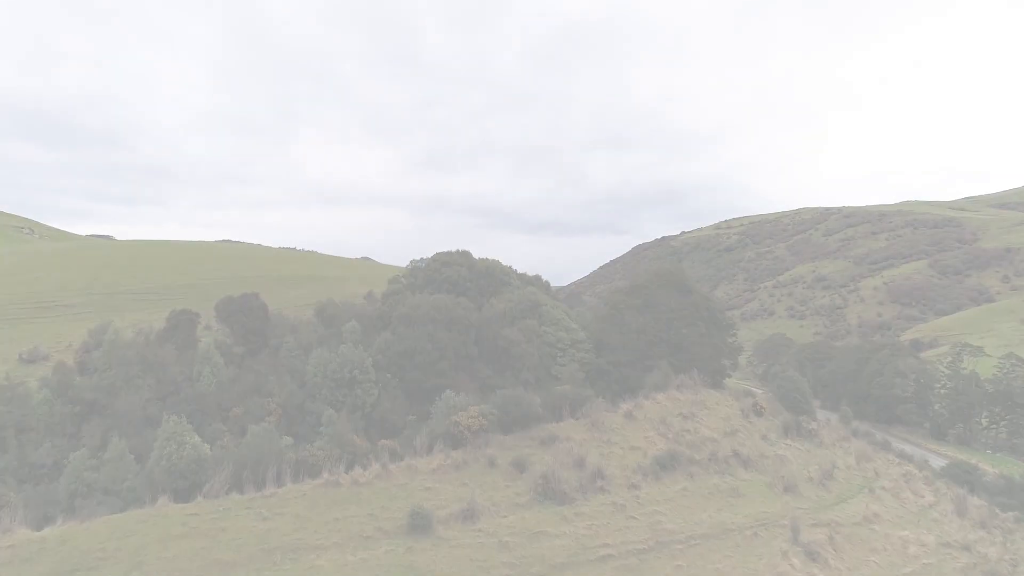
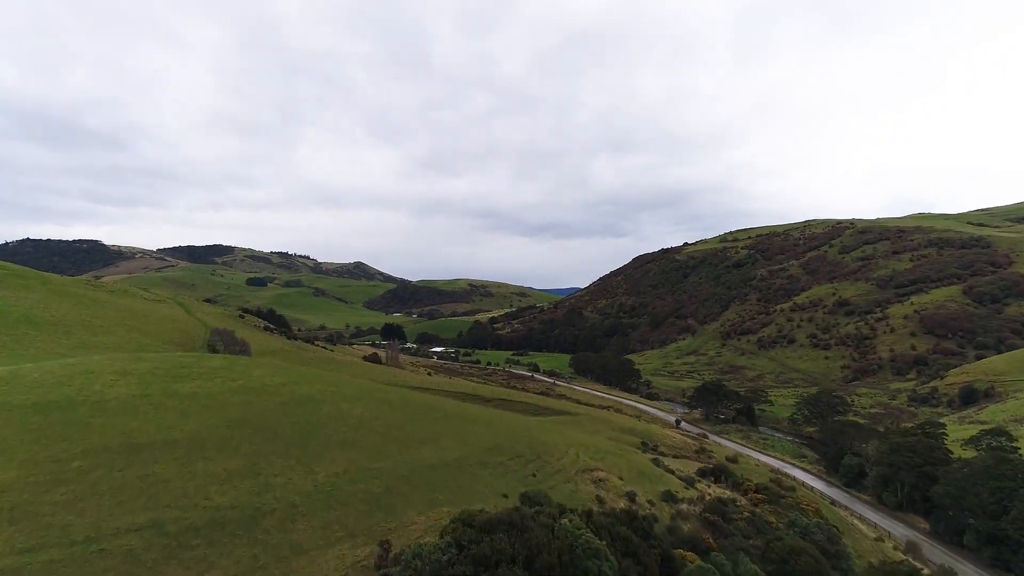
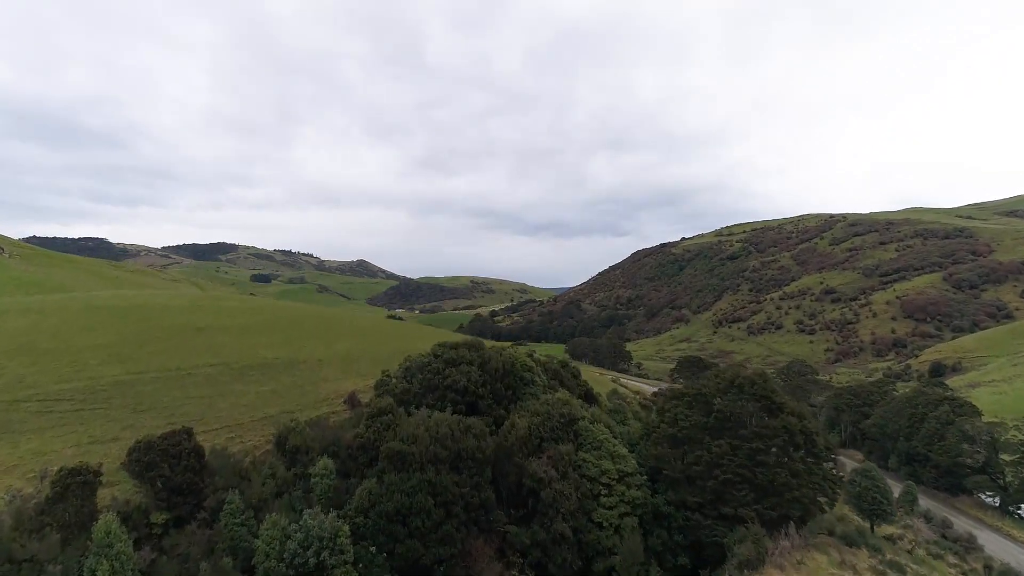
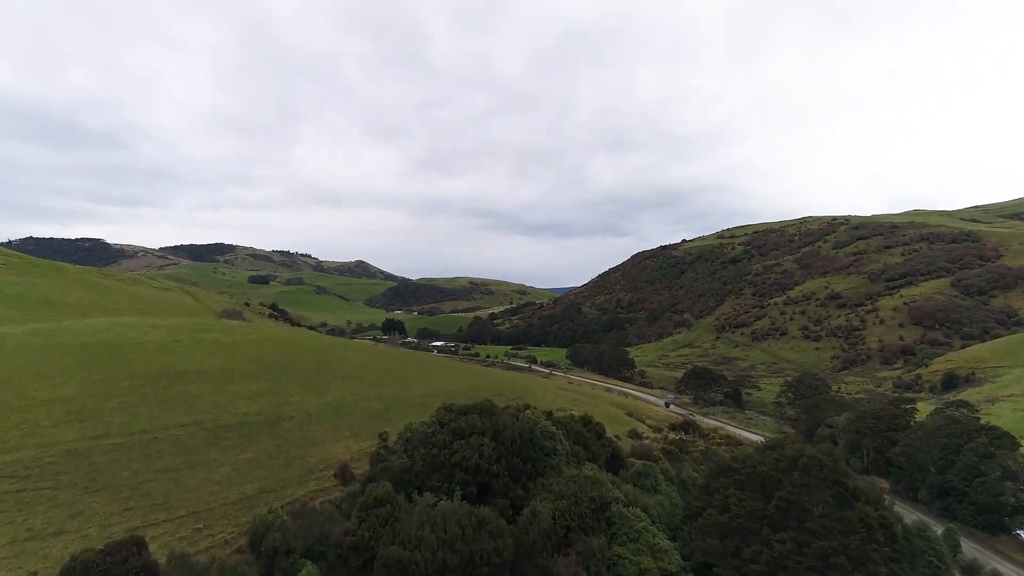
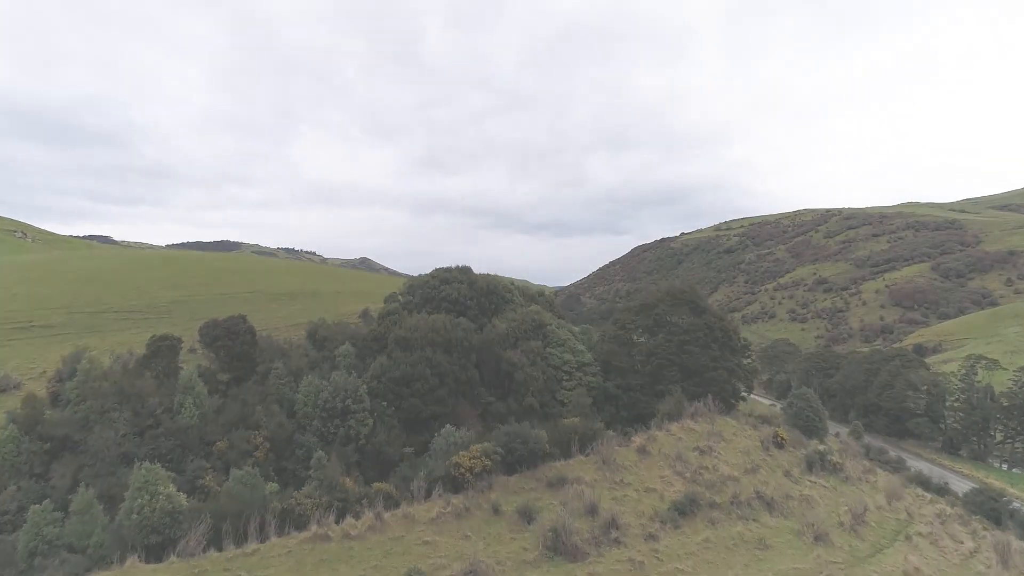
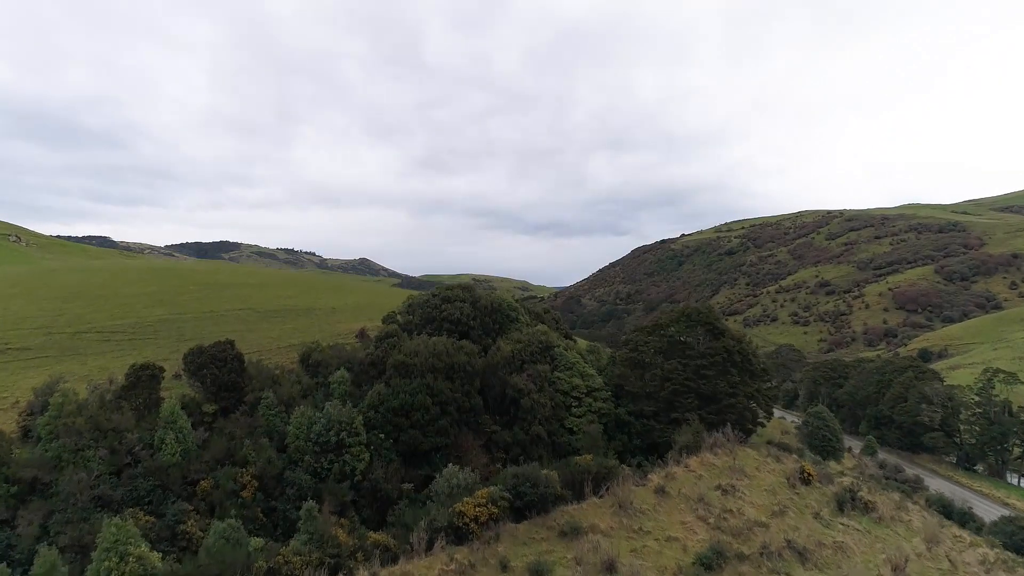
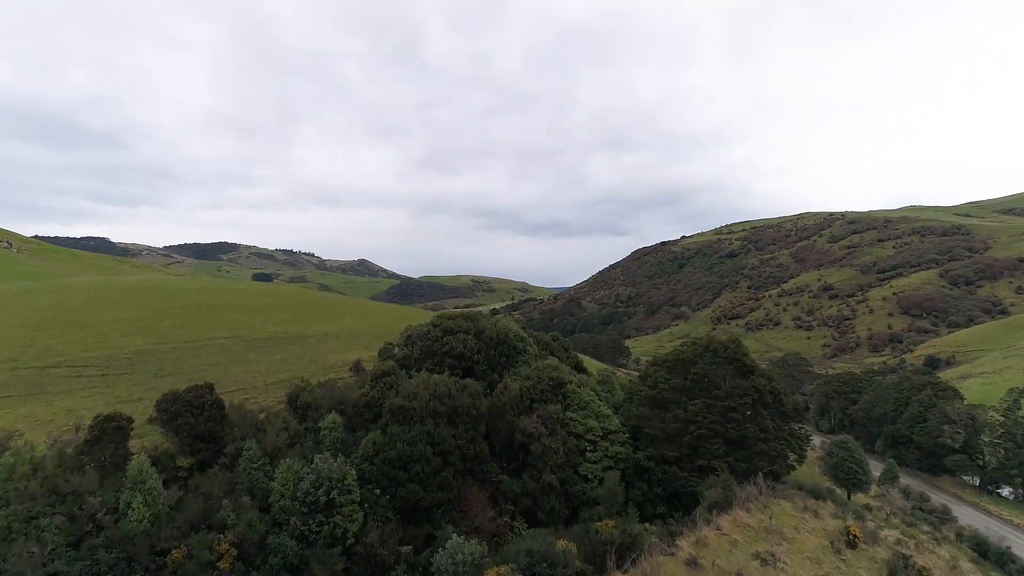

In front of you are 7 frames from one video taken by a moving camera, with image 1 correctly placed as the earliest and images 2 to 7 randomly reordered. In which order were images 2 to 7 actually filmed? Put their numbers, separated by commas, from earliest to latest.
5, 6, 7, 3, 4, 2
